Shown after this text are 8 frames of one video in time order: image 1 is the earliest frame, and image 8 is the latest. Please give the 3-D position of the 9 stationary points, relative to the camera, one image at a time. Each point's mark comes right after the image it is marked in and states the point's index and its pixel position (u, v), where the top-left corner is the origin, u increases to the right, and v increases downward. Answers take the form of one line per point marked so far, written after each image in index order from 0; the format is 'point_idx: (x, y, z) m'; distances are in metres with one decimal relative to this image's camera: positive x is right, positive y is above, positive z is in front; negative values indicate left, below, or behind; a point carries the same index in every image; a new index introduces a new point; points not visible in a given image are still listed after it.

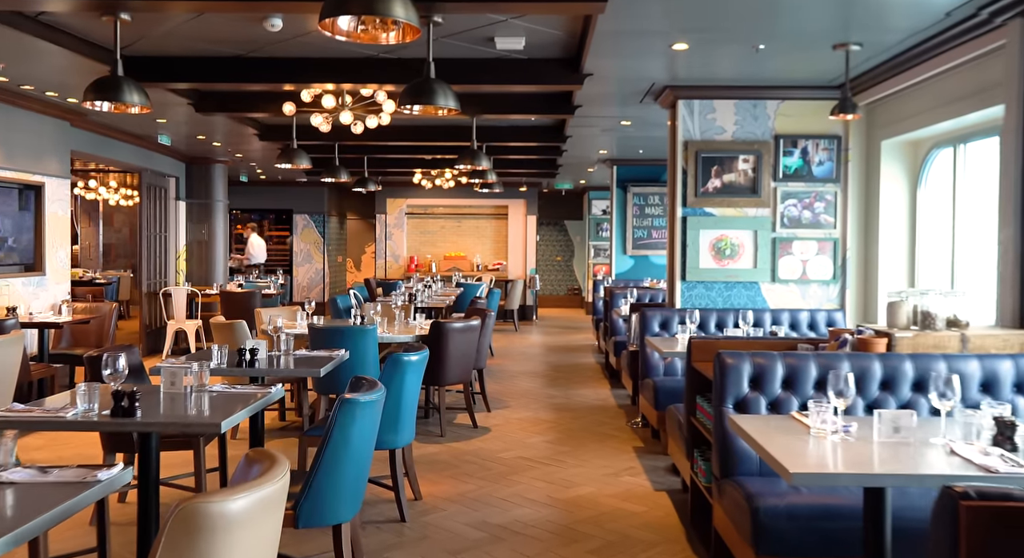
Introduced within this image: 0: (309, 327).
0: (-1.8, -0.4, +6.2) m
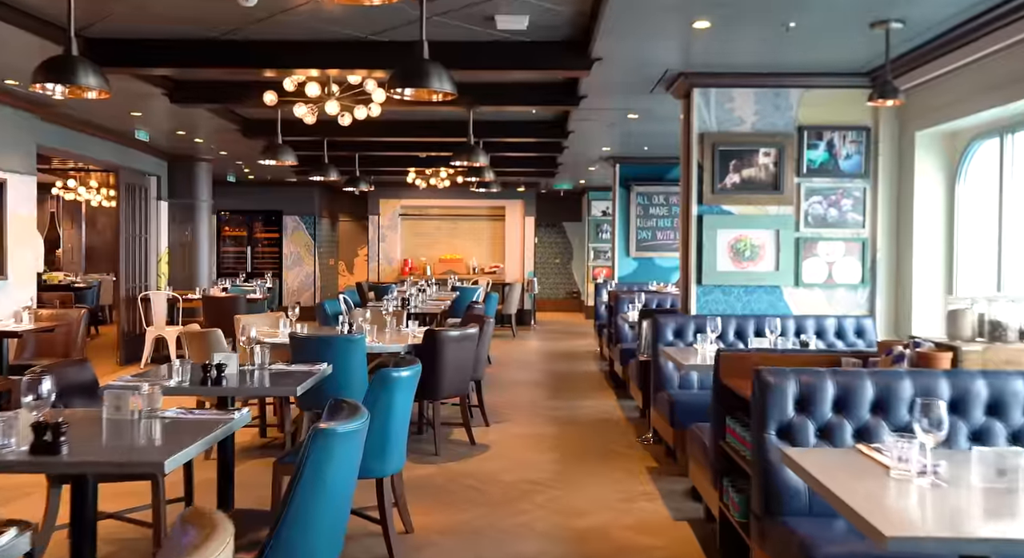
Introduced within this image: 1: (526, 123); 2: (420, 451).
0: (-1.8, -0.4, +5.7) m
1: (+0.2, +2.0, +9.2) m
2: (-0.8, -1.5, +6.0) m
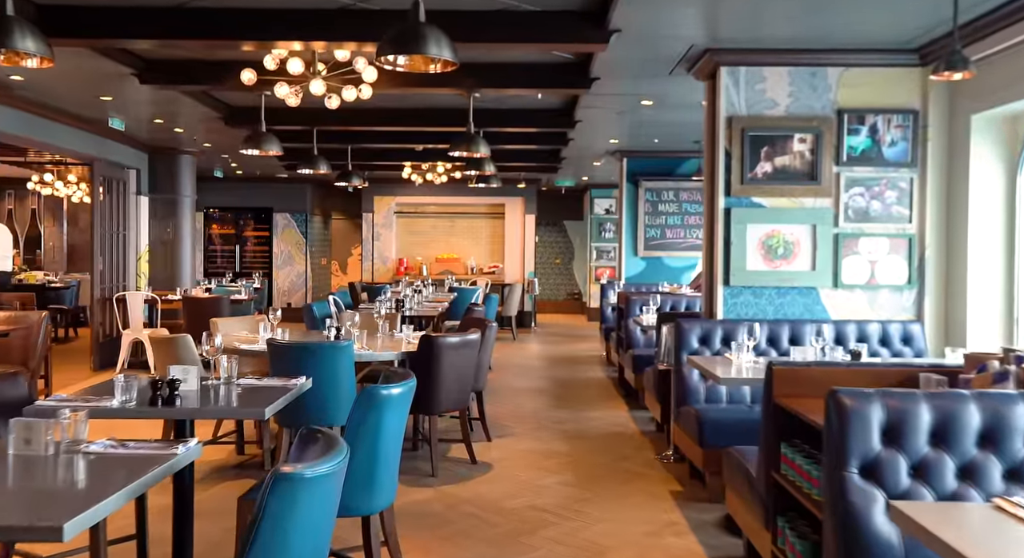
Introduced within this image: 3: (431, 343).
0: (-1.7, -0.4, +5.0) m
1: (+0.2, +2.0, +8.6) m
2: (-0.7, -1.5, +5.4) m
3: (-0.6, -0.5, +5.4) m
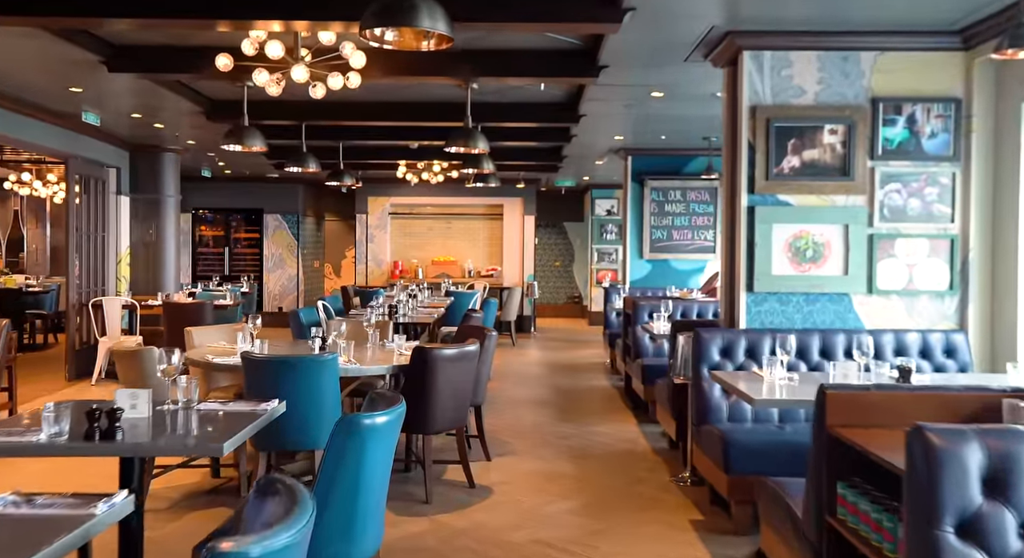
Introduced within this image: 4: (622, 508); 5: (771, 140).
0: (-1.7, -0.5, +4.5) m
1: (+0.2, +2.0, +8.1) m
2: (-0.7, -1.5, +4.9) m
3: (-0.6, -0.5, +4.9) m
4: (+0.7, -1.5, +4.7) m
5: (+1.8, +1.0, +4.9) m
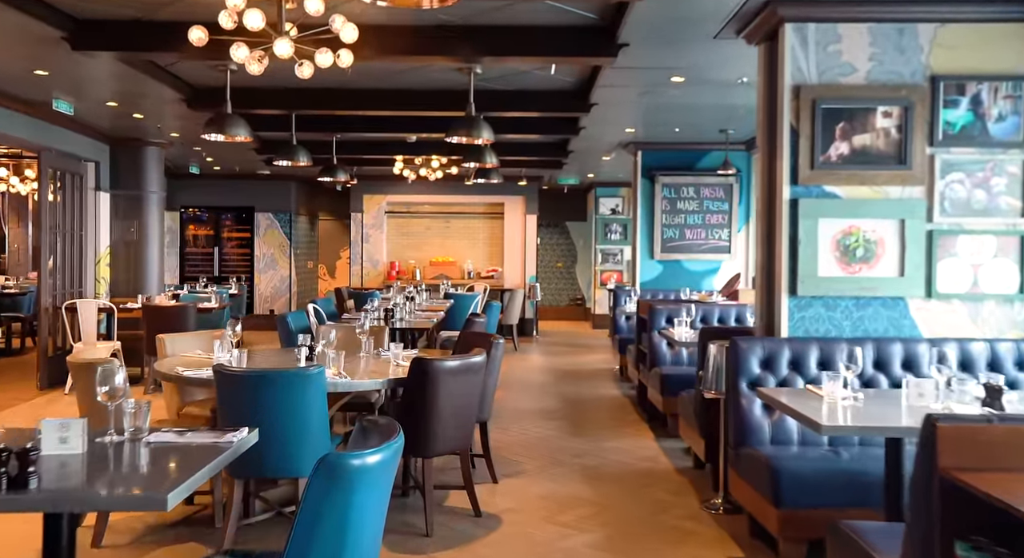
0: (-1.6, -0.5, +3.9) m
1: (+0.3, +1.9, +7.5) m
2: (-0.7, -1.5, +4.3) m
3: (-0.5, -0.5, +4.3) m
4: (+0.8, -1.5, +4.1) m
5: (+1.9, +0.9, +4.3) m
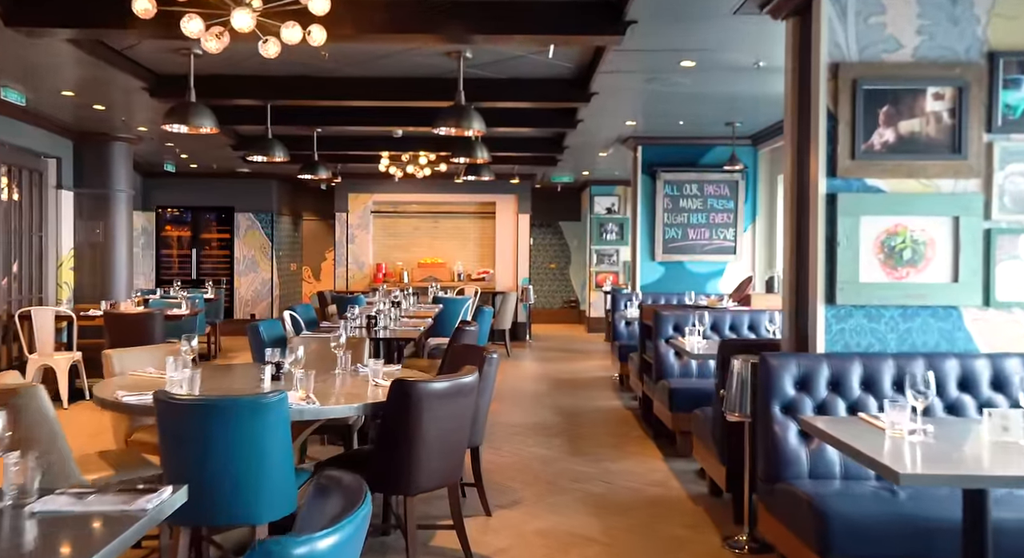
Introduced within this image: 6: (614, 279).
0: (-1.6, -0.5, +3.3) m
1: (+0.2, +1.9, +6.9) m
2: (-0.7, -1.6, +3.7) m
3: (-0.5, -0.6, +3.7) m
4: (+0.8, -1.6, +3.6) m
5: (+1.8, +0.9, +3.8) m
6: (+2.1, 0.0, +14.9) m
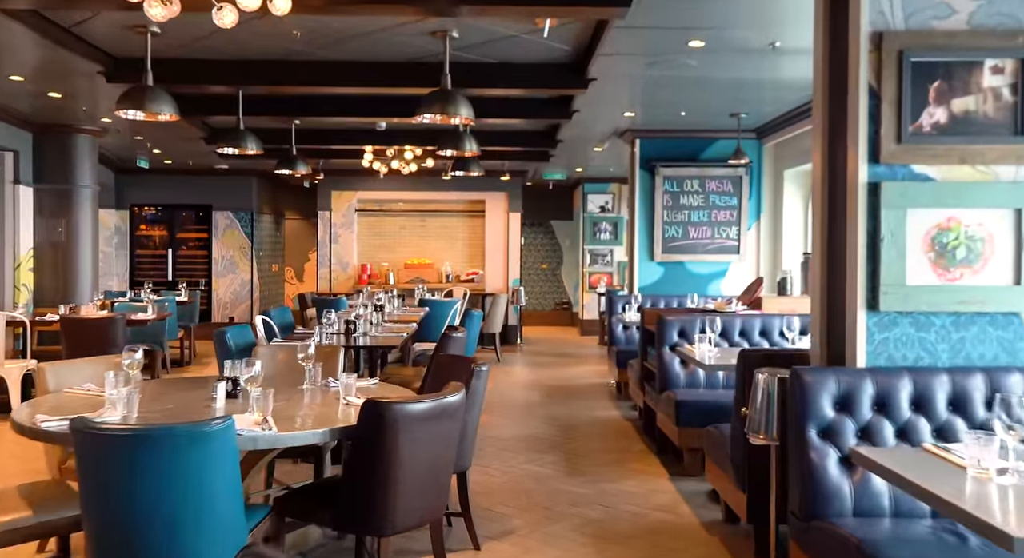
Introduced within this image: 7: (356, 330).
0: (-1.7, -0.6, +2.7) m
1: (+0.1, +1.9, +6.4) m
2: (-0.7, -1.6, +3.1) m
3: (-0.6, -0.6, +3.1) m
4: (+0.8, -1.6, +3.0) m
5: (+1.8, +0.9, +3.3) m
6: (+1.9, 0.0, +14.4) m
7: (-1.4, -0.5, +6.6) m
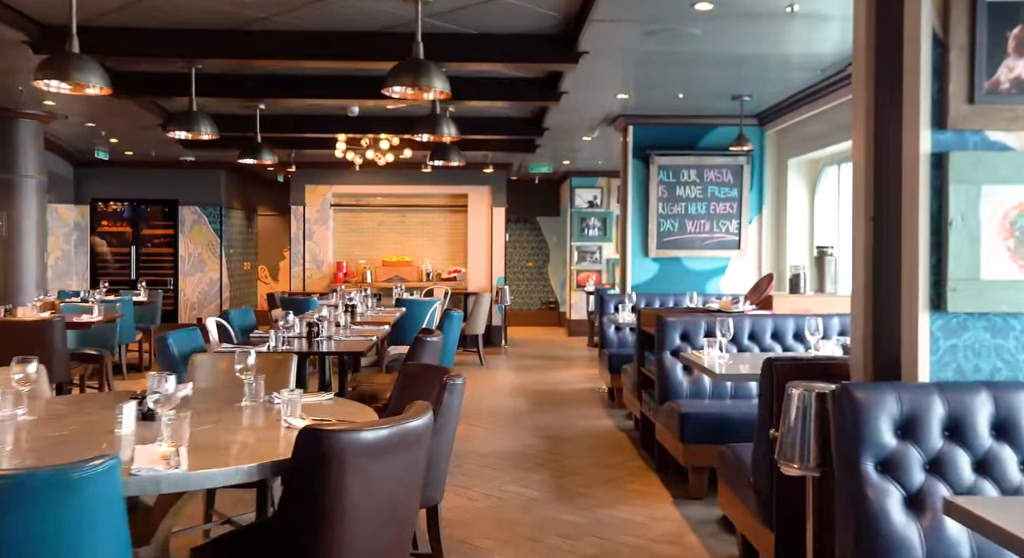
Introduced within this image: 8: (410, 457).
0: (-1.7, -0.5, +2.0) m
1: (0.0, +1.9, +5.7) m
2: (-0.8, -1.5, +2.4) m
3: (-0.7, -0.6, +2.5) m
4: (+0.7, -1.6, +2.4) m
5: (+1.7, +0.9, +2.6) m
6: (+1.6, 0.0, +13.7) m
7: (-1.6, -0.5, +5.9) m
8: (-0.4, -0.7, +2.7) m
